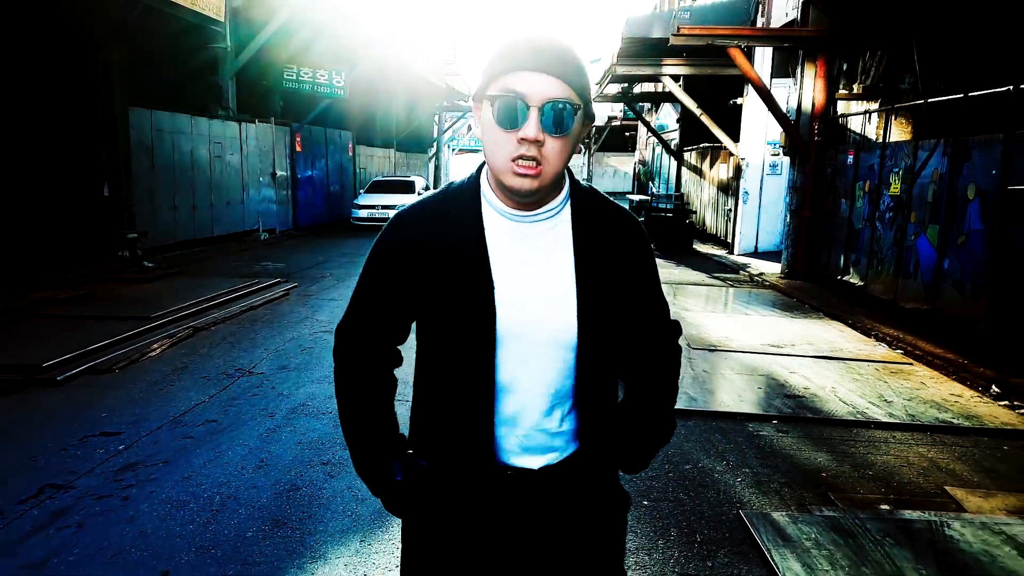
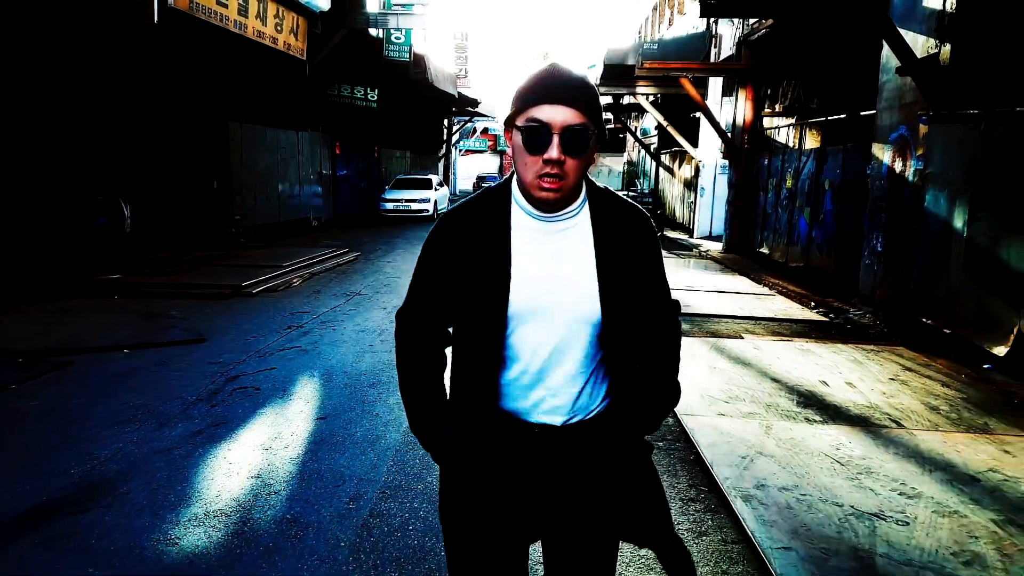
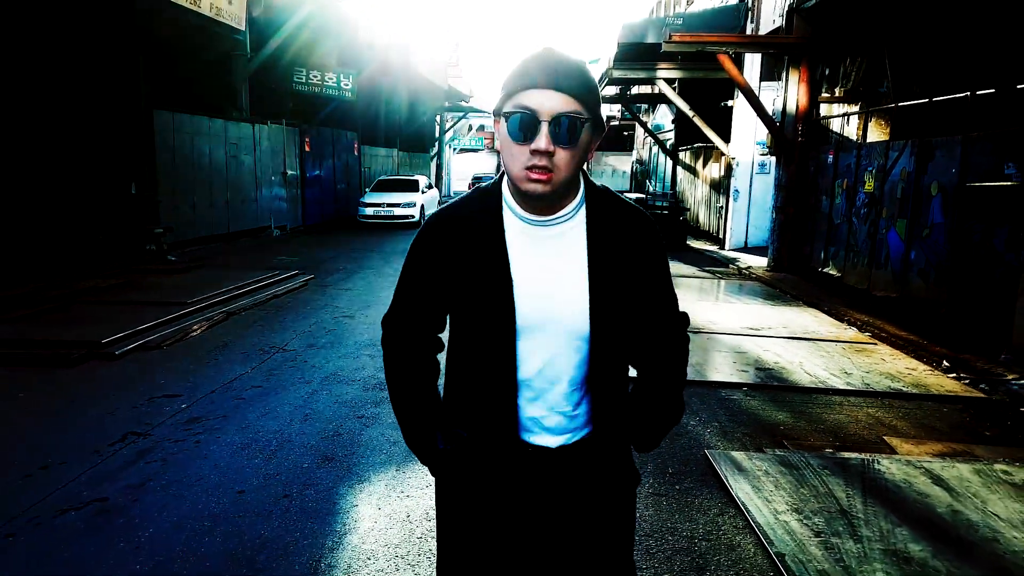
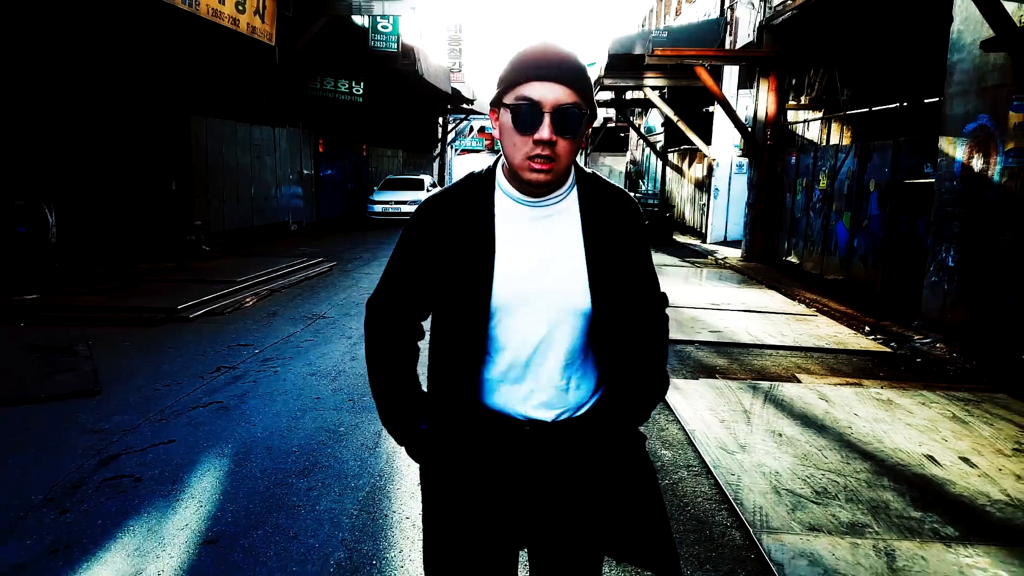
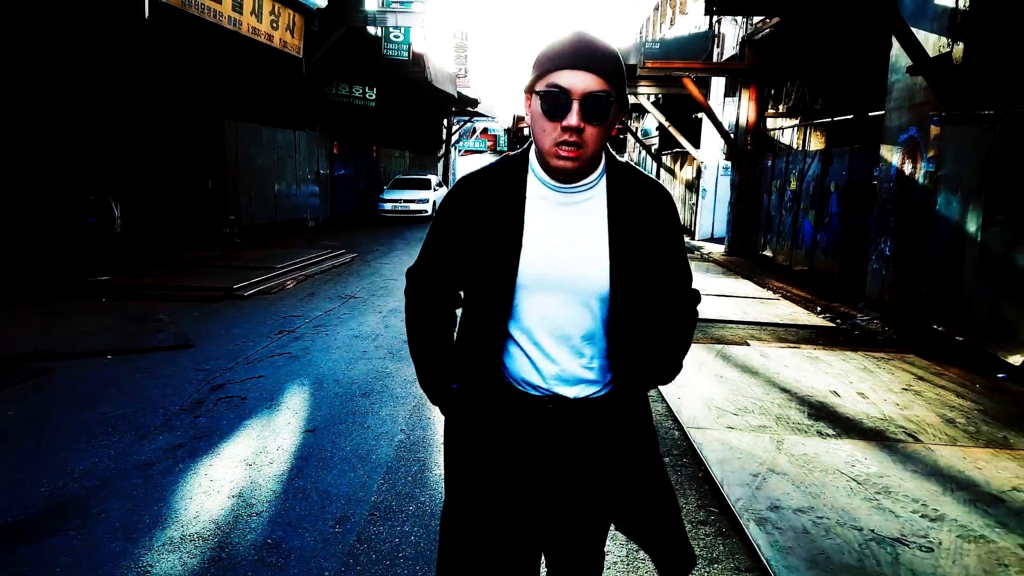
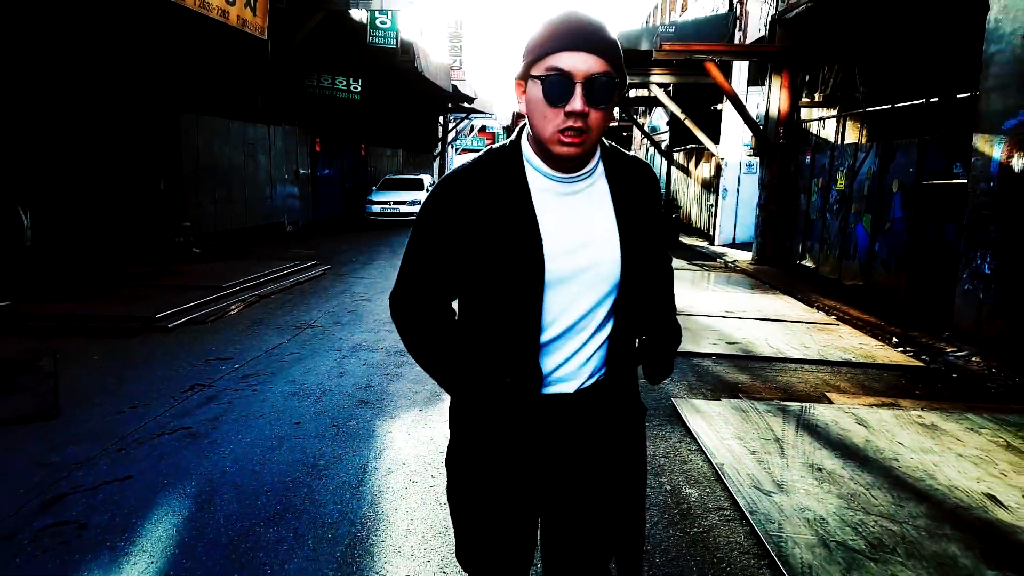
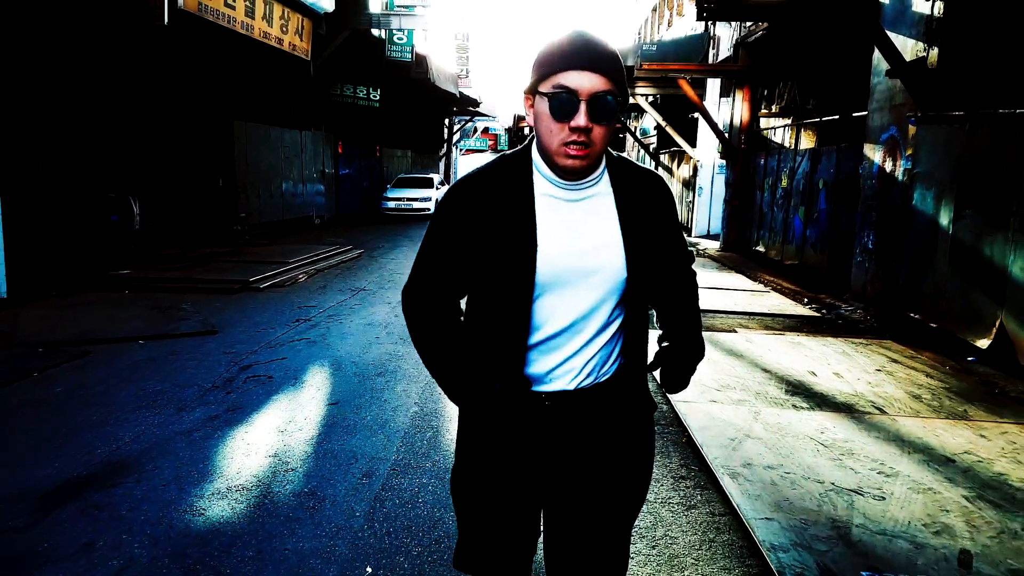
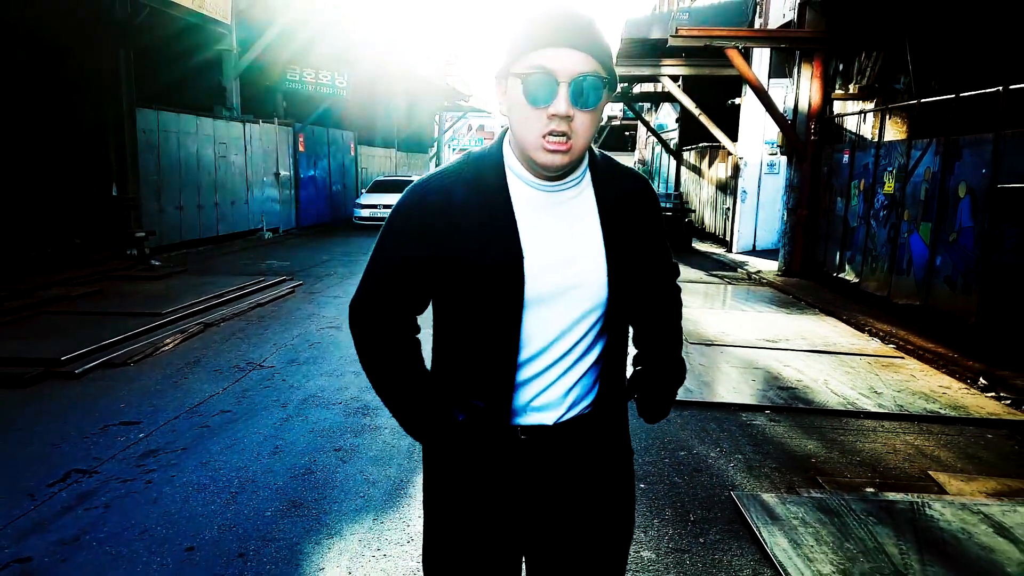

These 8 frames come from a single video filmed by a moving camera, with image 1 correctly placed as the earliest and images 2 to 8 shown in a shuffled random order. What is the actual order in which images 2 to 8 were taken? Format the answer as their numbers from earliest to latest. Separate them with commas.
8, 3, 6, 4, 5, 2, 7
